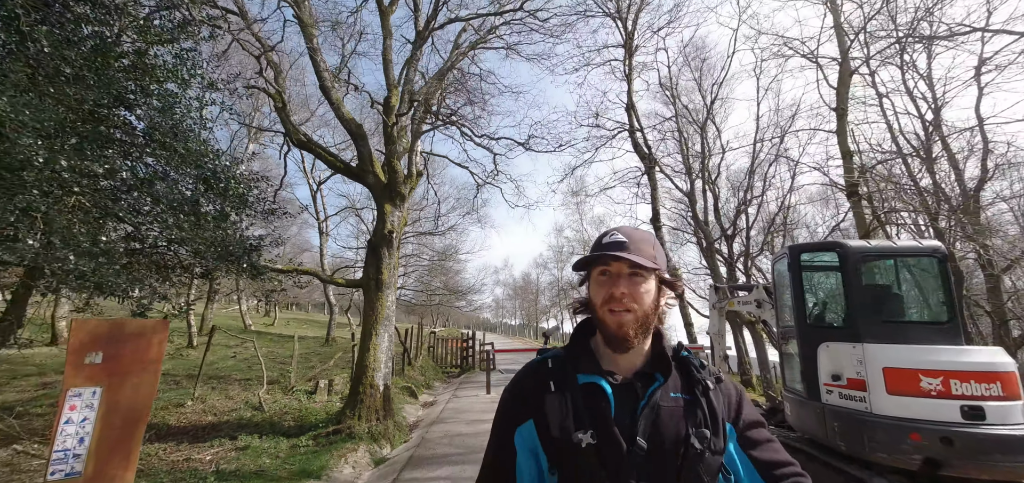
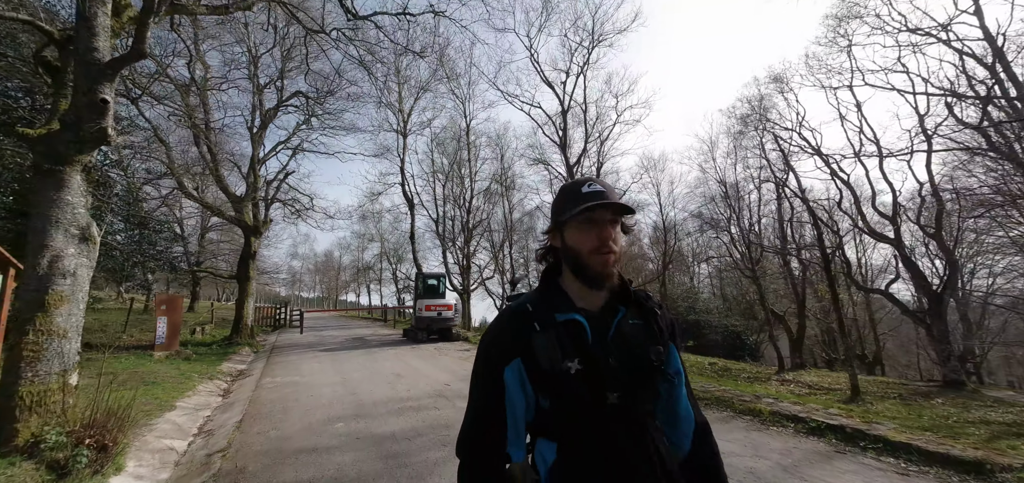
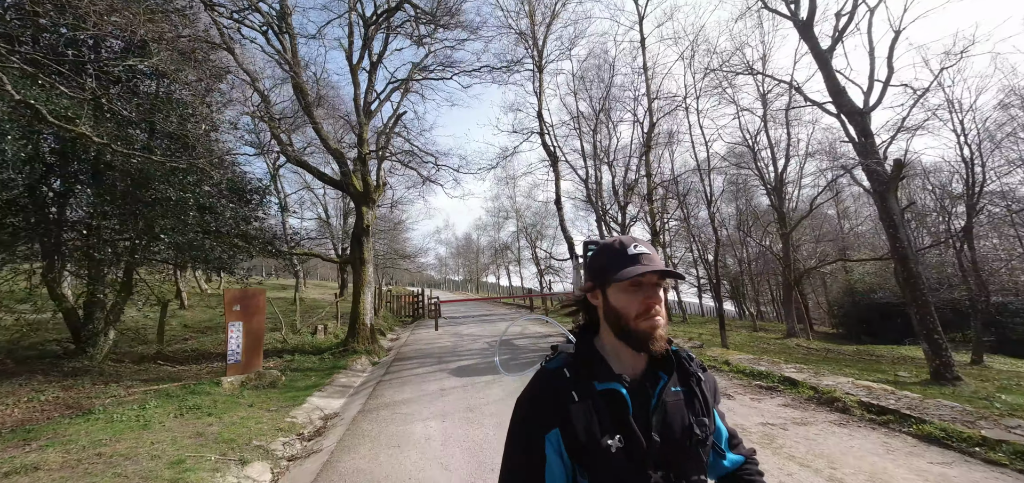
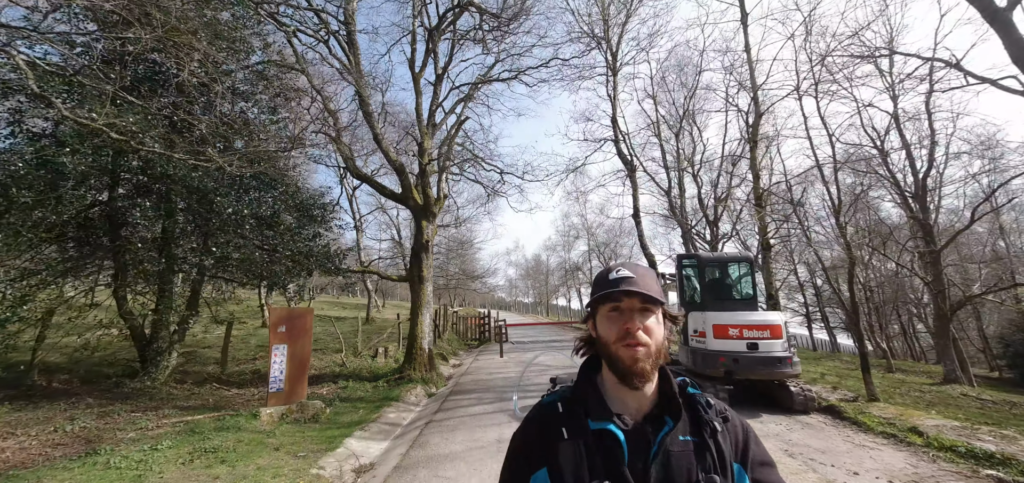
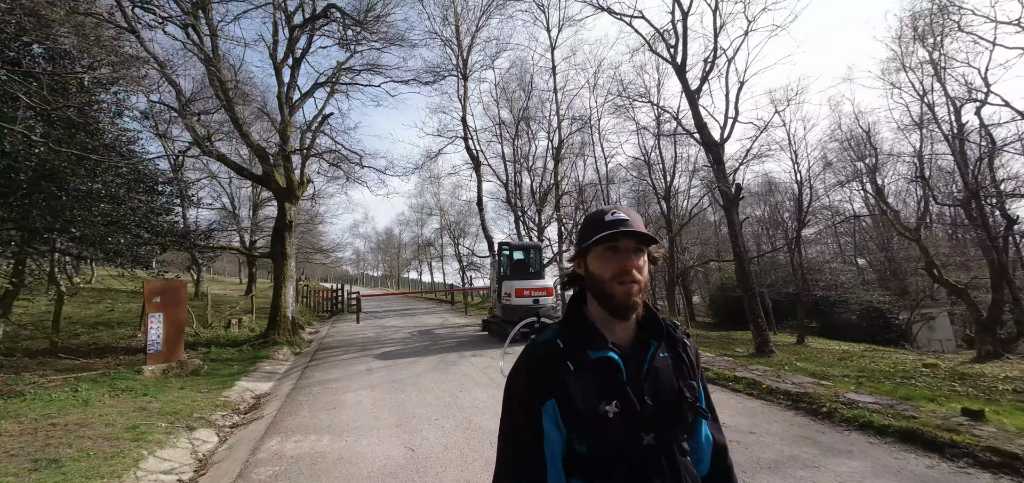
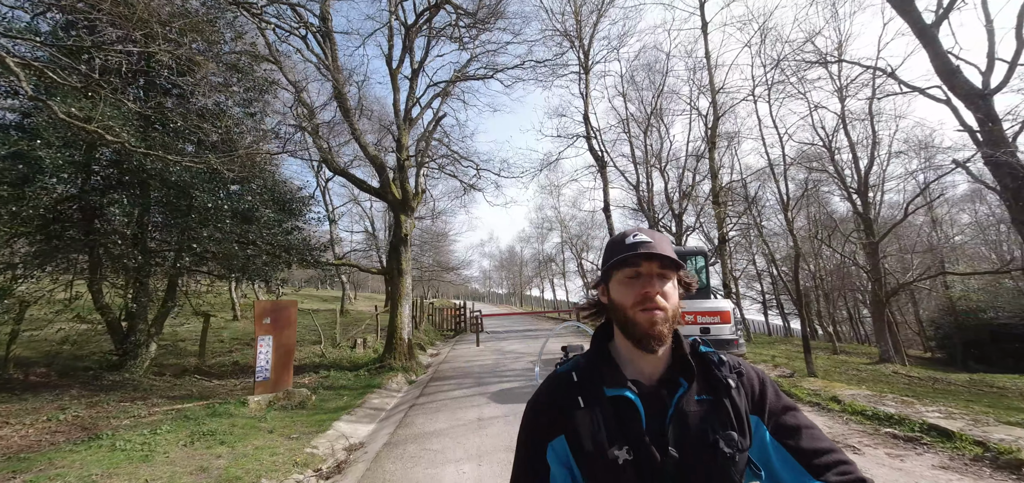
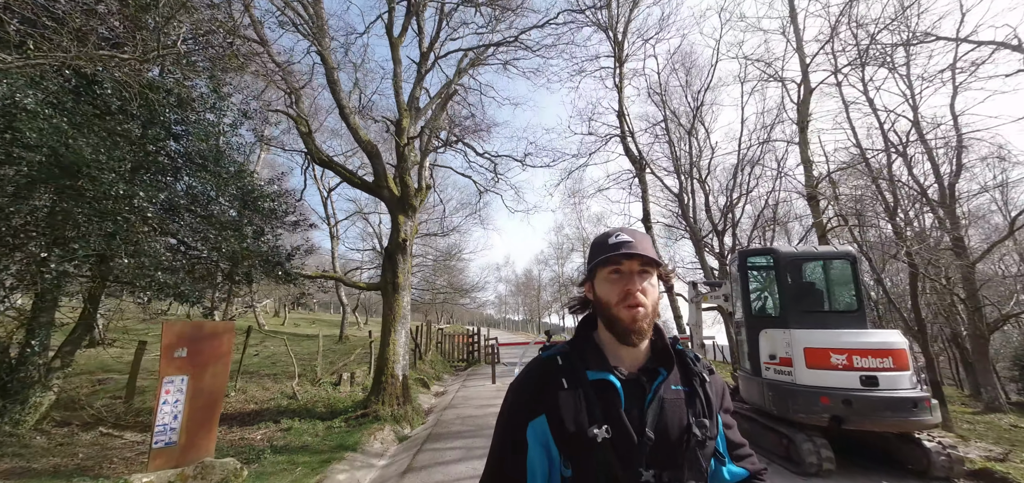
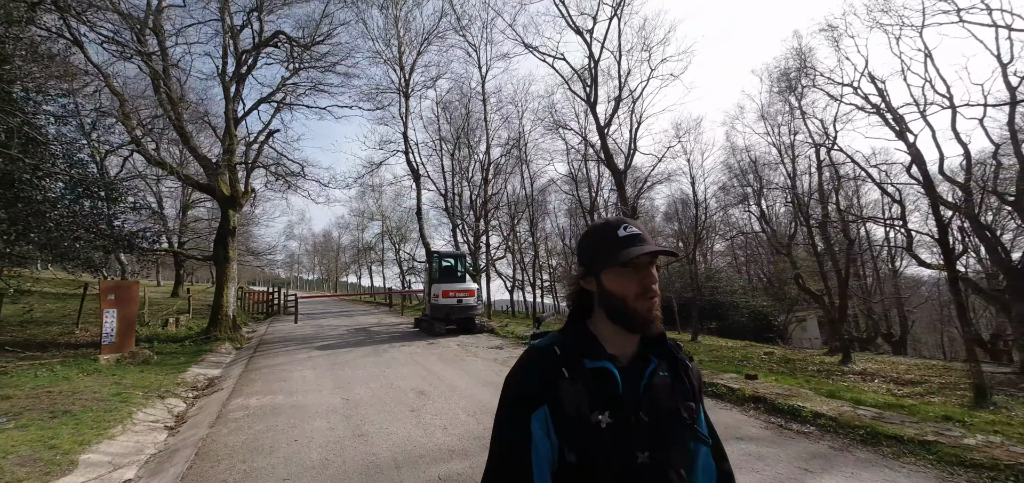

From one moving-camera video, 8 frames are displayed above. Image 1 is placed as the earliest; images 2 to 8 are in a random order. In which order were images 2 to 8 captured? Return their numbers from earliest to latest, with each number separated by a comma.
7, 4, 6, 3, 5, 8, 2
